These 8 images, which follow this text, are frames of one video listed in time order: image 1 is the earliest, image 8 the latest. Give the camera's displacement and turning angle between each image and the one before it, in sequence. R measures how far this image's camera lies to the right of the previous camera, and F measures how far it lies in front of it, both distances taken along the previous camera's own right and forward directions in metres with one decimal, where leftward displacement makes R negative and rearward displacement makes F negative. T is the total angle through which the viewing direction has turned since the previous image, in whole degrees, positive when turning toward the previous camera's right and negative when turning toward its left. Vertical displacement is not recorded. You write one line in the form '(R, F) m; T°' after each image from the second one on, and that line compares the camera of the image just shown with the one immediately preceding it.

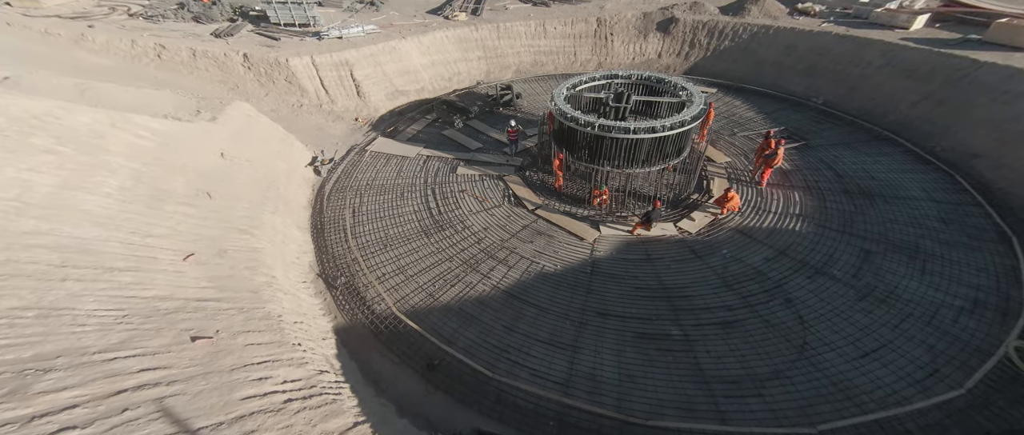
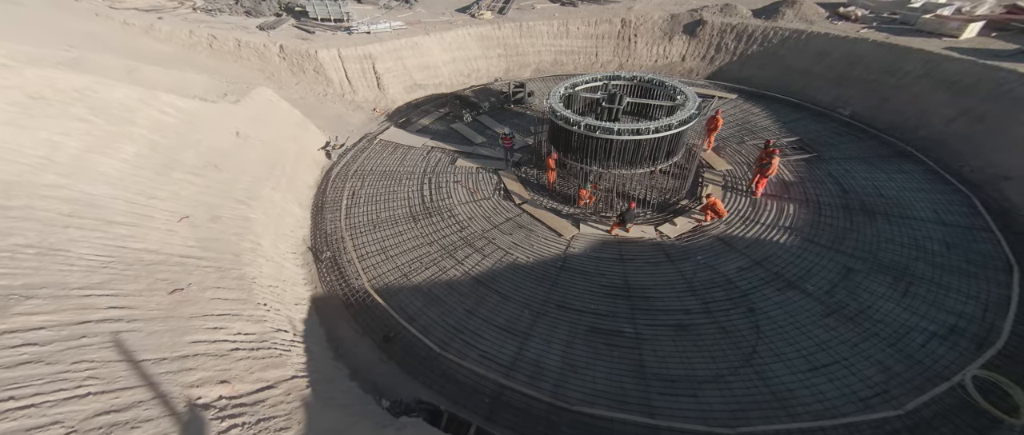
(+1.8, -0.3) m; -5°
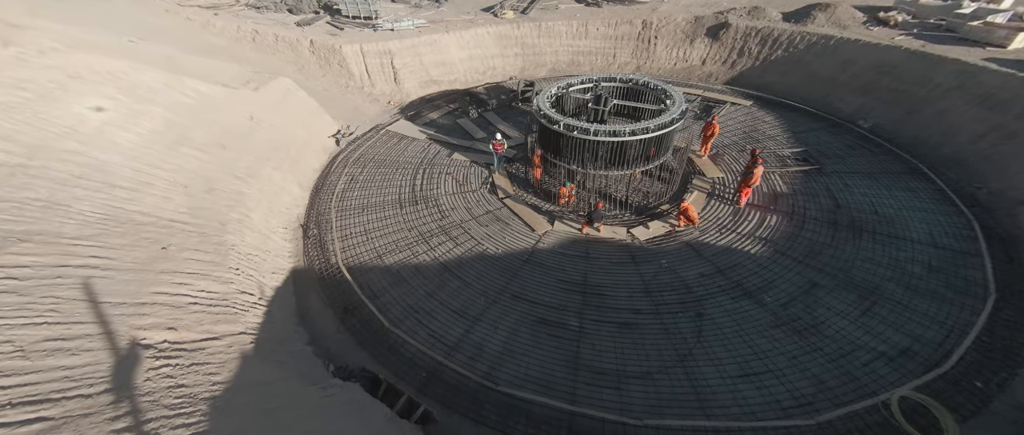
(+2.0, -0.3) m; -5°
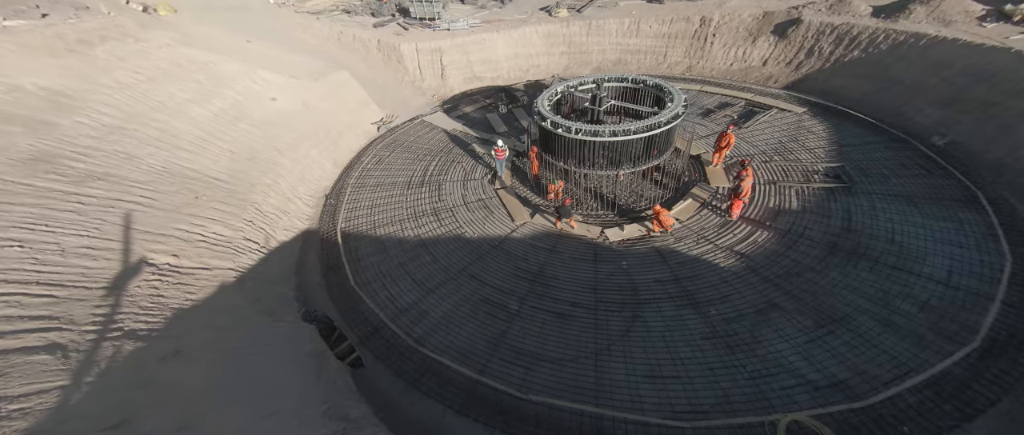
(+3.2, -0.3) m; -11°
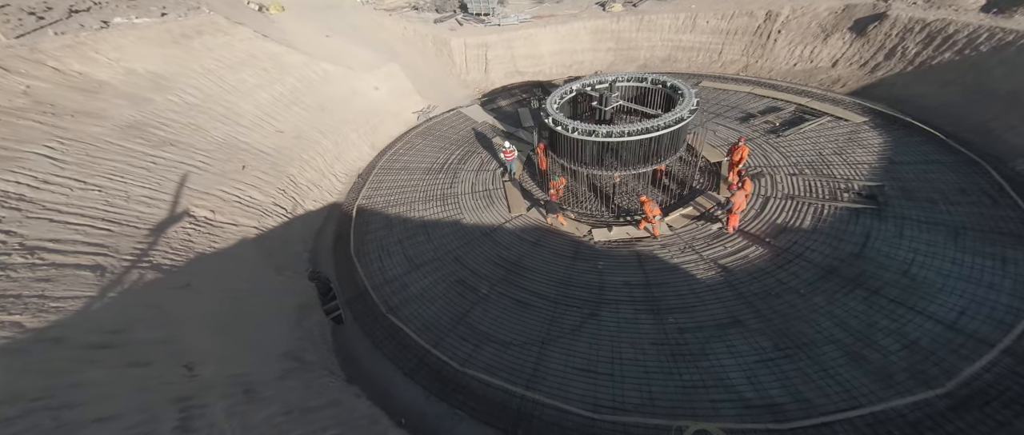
(+2.3, -0.3) m; -10°
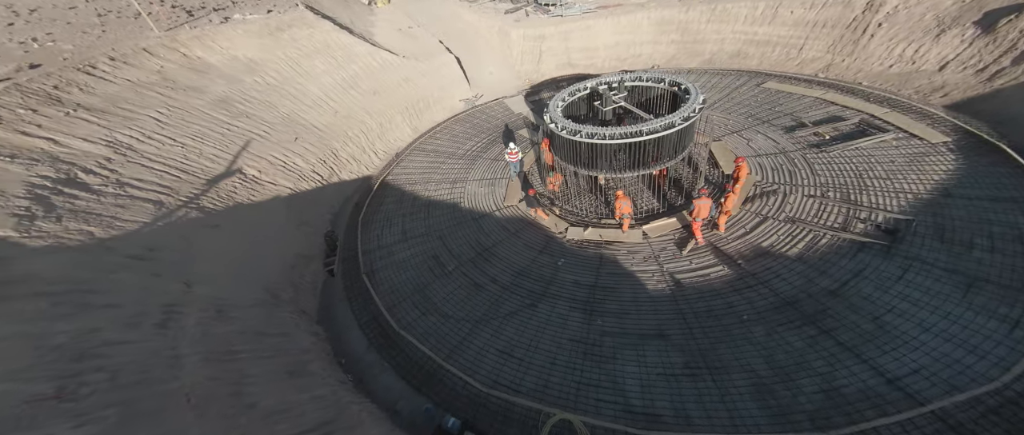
(+3.3, -0.3) m; -13°
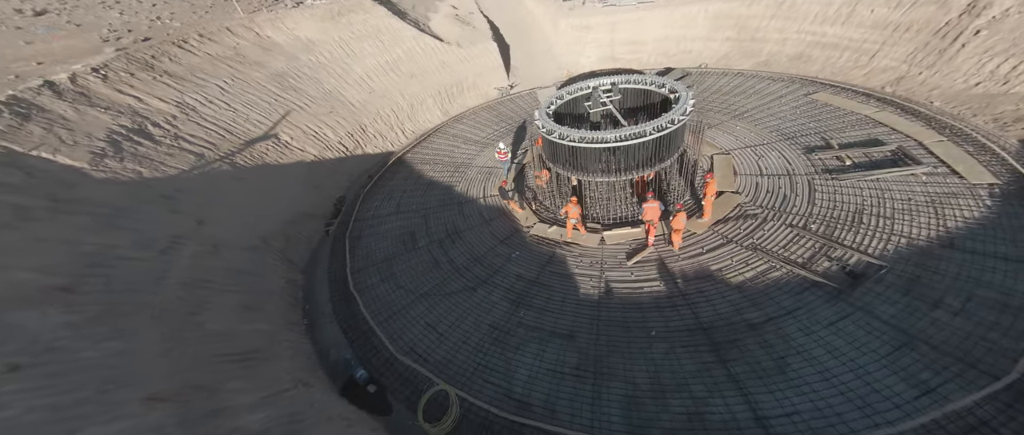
(+3.1, -0.3) m; -10°
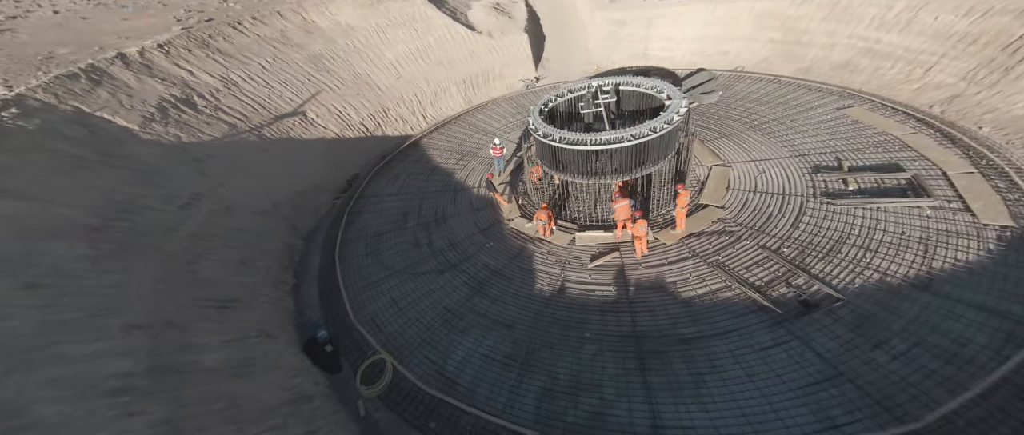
(+2.0, -0.4) m; -7°
